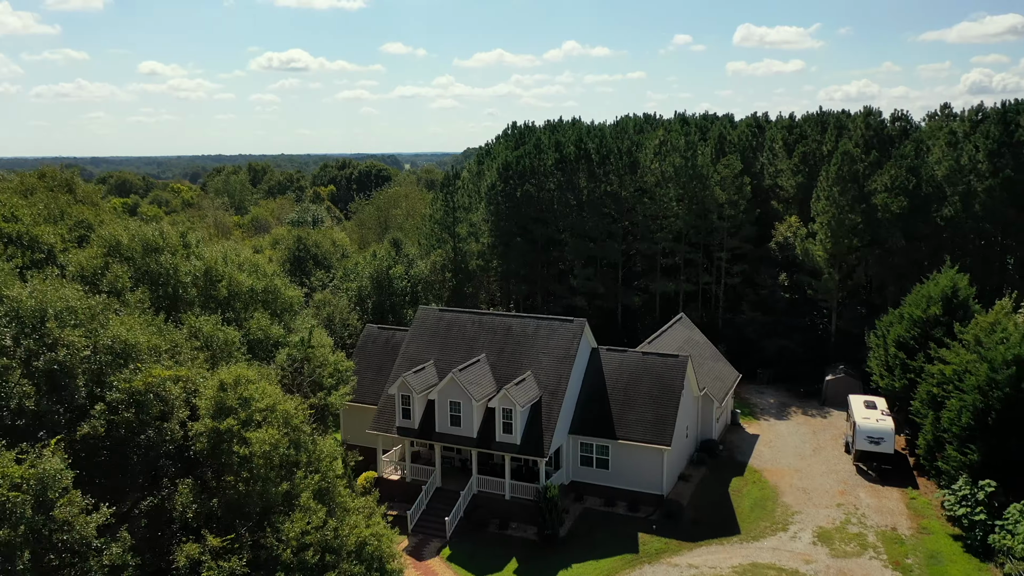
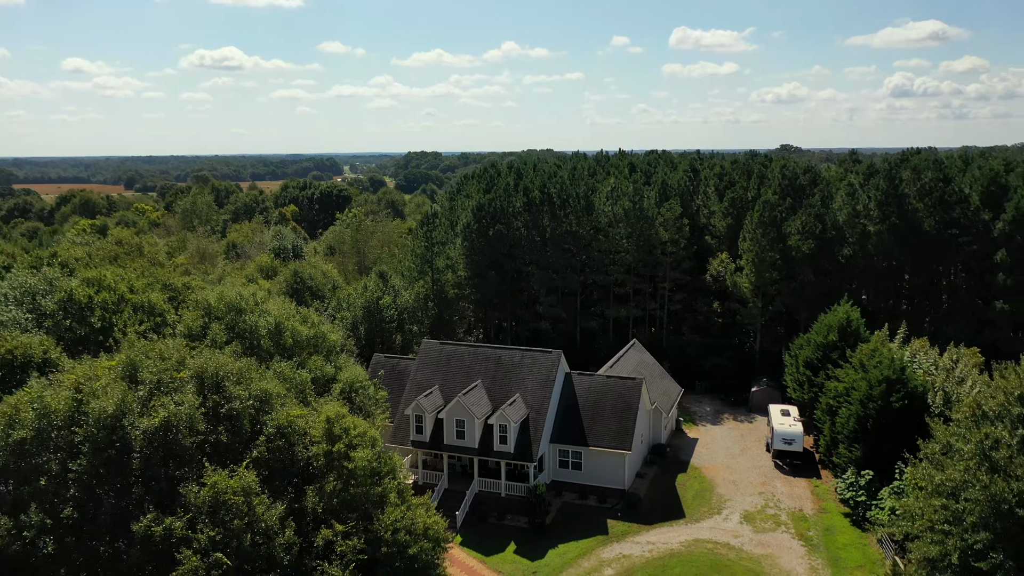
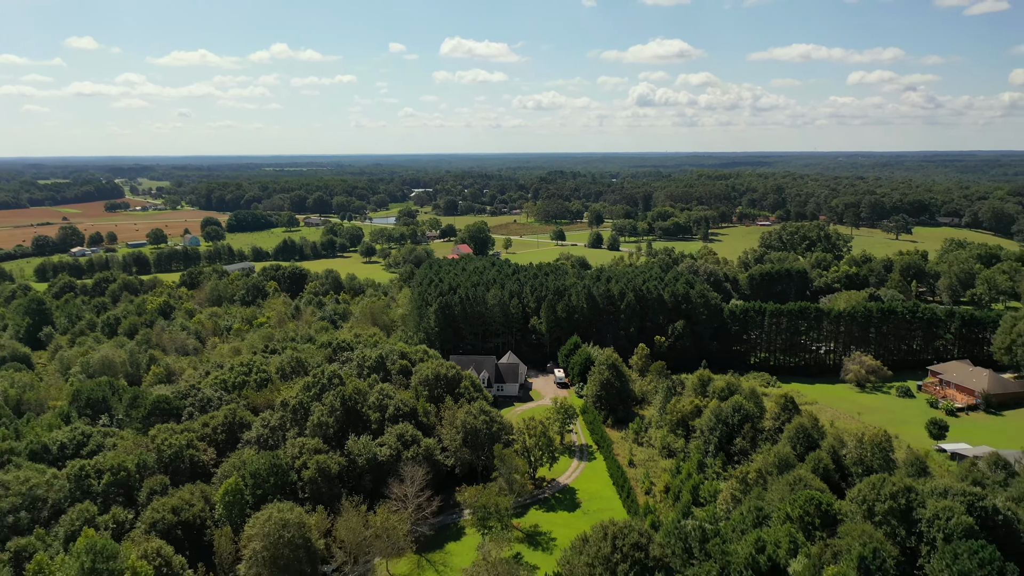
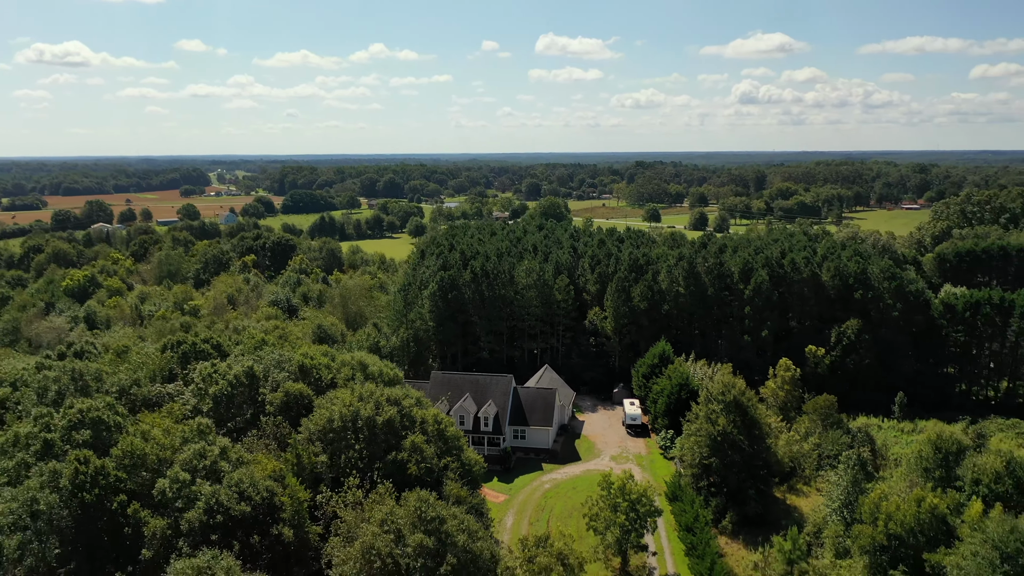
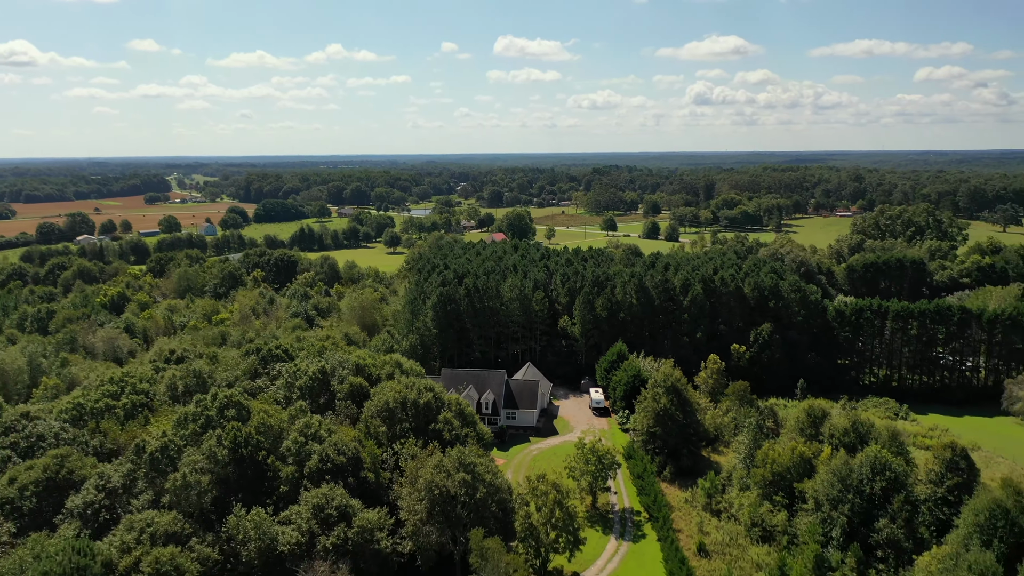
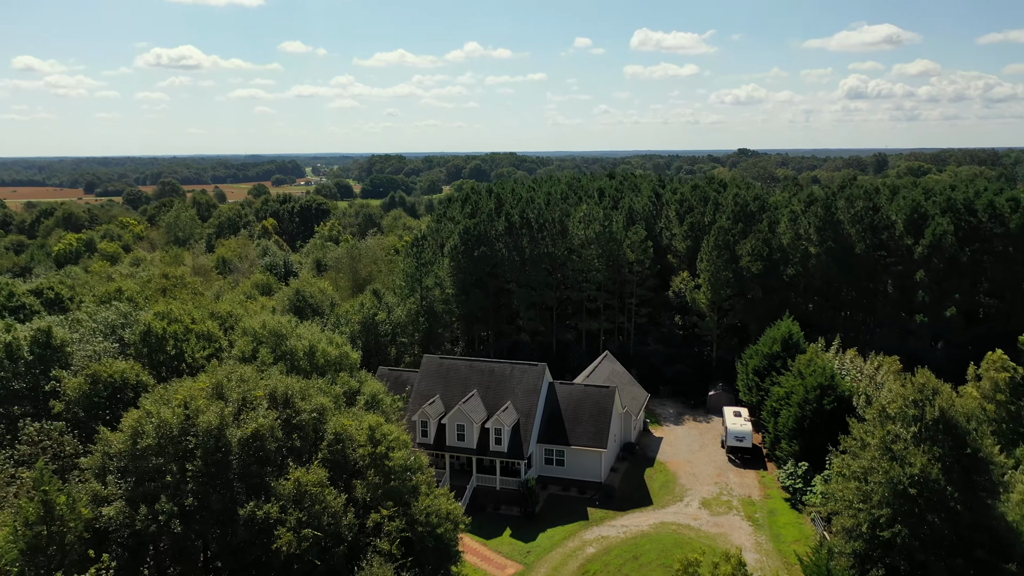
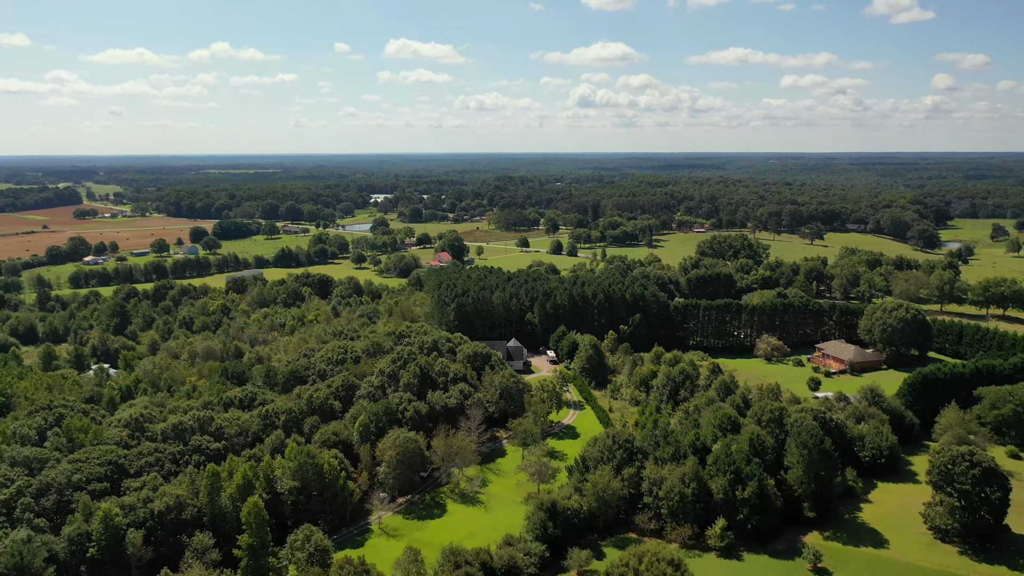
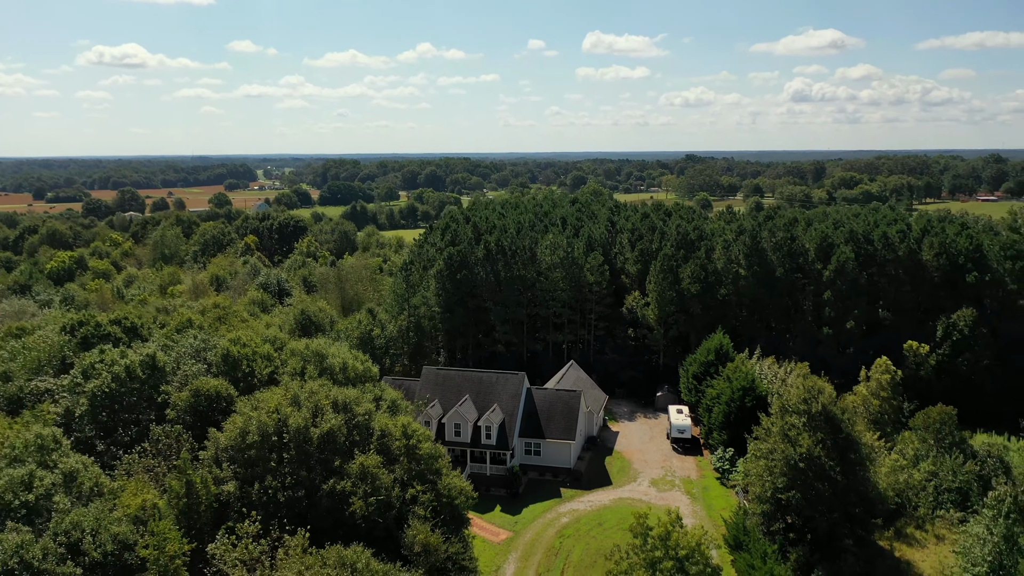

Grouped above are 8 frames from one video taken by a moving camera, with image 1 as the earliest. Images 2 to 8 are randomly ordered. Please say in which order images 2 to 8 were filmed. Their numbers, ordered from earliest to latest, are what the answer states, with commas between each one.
2, 6, 8, 4, 5, 3, 7
